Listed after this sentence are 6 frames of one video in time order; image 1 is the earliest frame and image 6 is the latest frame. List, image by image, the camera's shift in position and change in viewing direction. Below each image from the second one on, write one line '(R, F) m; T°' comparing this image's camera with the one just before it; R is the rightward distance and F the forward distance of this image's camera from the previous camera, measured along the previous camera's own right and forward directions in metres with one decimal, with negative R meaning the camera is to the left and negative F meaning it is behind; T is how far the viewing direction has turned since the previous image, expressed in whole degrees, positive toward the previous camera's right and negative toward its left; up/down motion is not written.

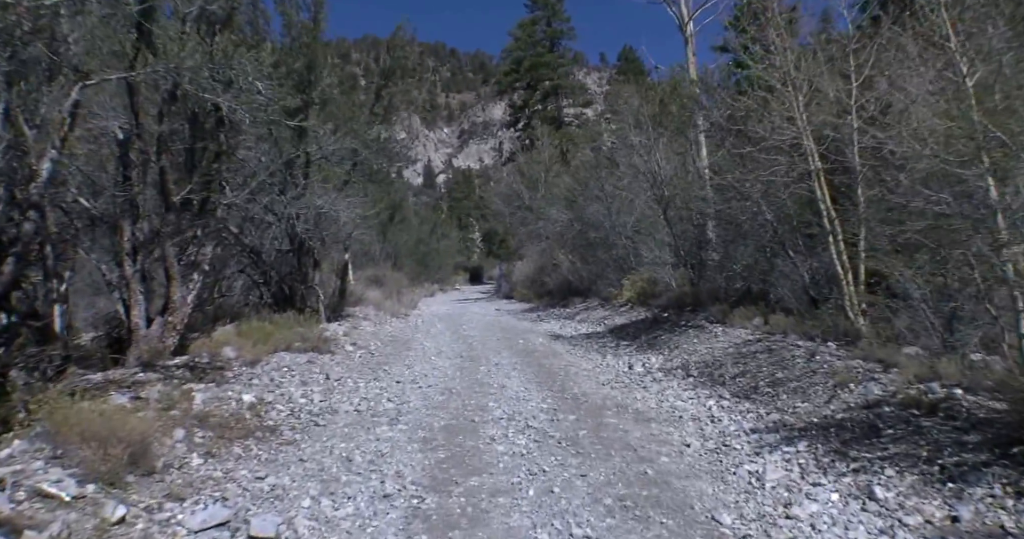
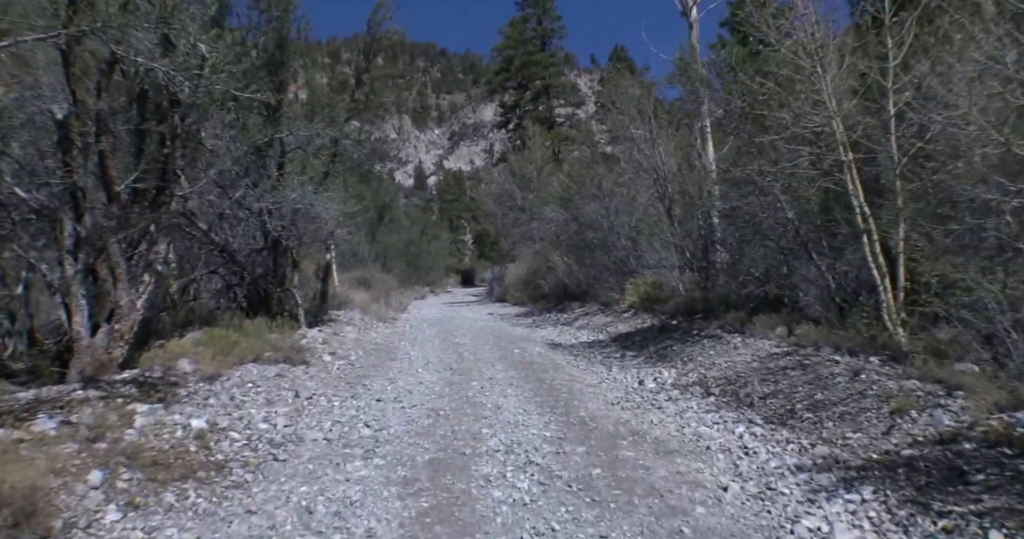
(-0.1, +1.1) m; +1°
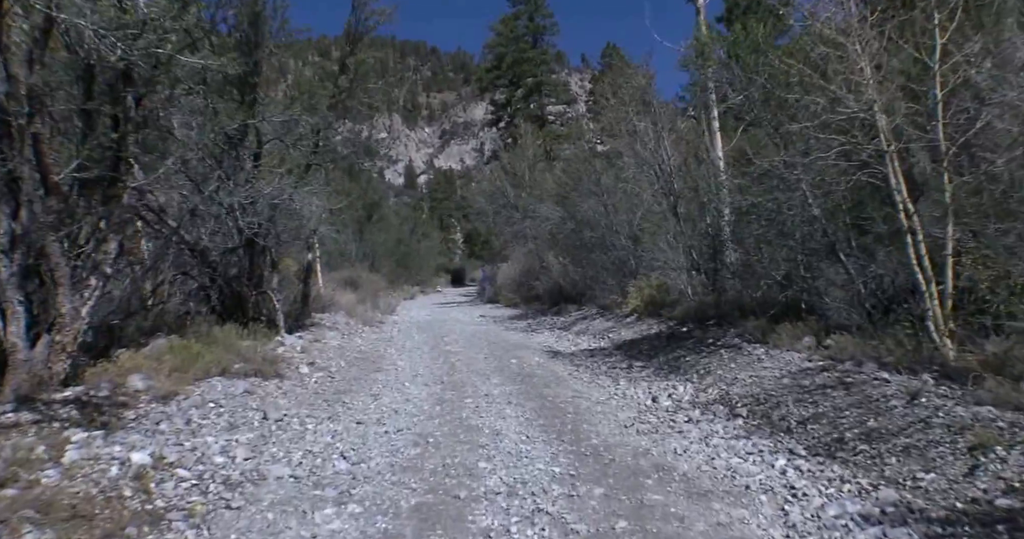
(-0.1, +1.0) m; +1°
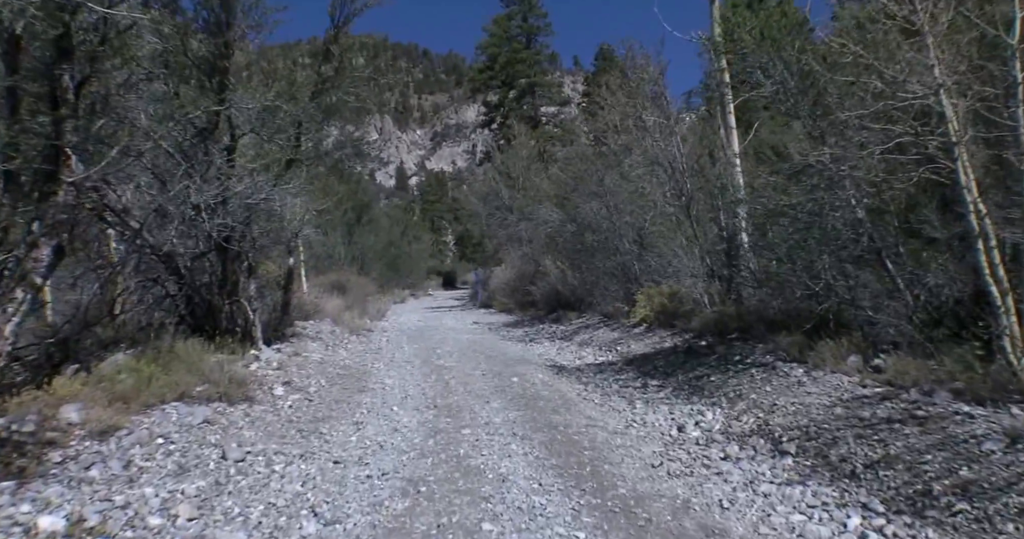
(-0.2, +1.1) m; +1°
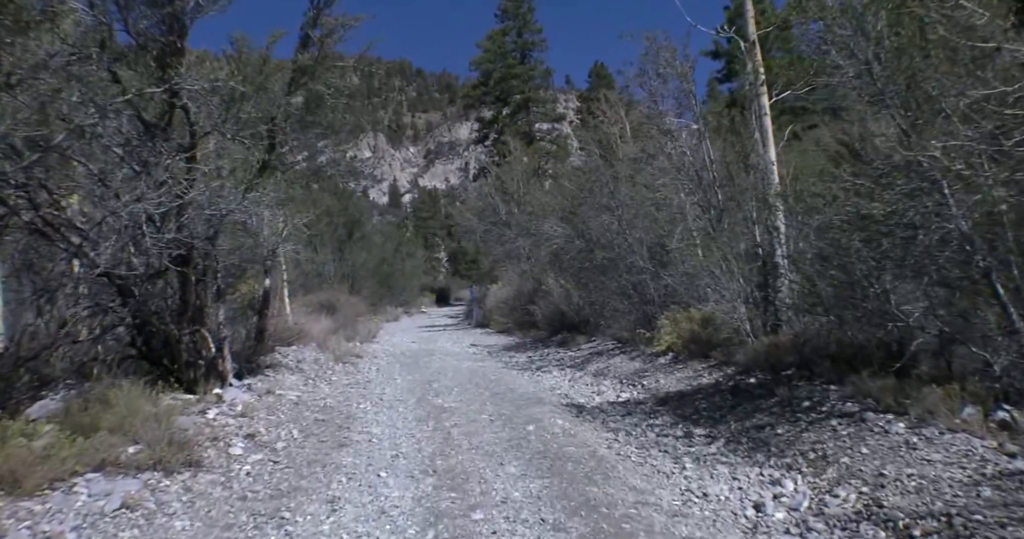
(-0.3, +1.7) m; +1°
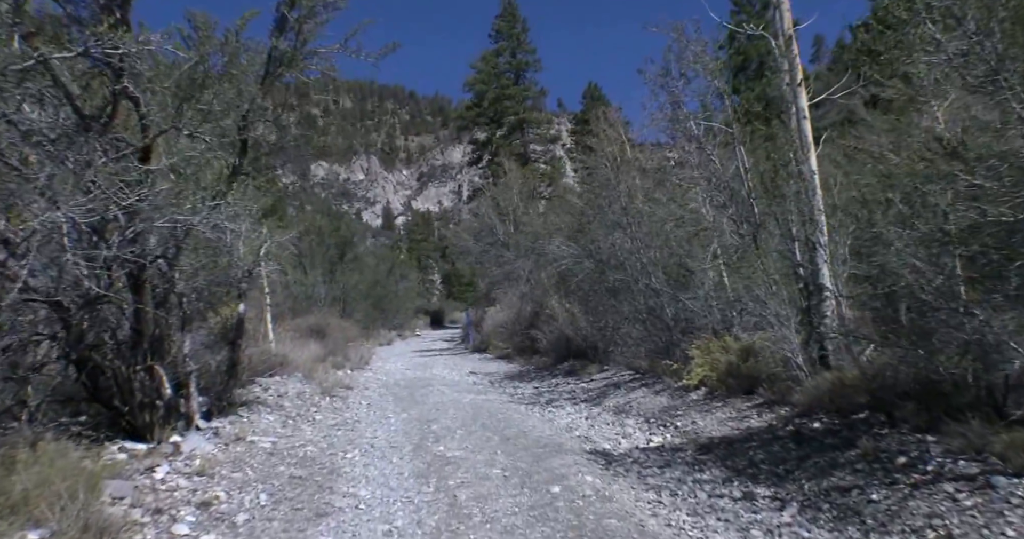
(-0.3, +1.4) m; +1°
